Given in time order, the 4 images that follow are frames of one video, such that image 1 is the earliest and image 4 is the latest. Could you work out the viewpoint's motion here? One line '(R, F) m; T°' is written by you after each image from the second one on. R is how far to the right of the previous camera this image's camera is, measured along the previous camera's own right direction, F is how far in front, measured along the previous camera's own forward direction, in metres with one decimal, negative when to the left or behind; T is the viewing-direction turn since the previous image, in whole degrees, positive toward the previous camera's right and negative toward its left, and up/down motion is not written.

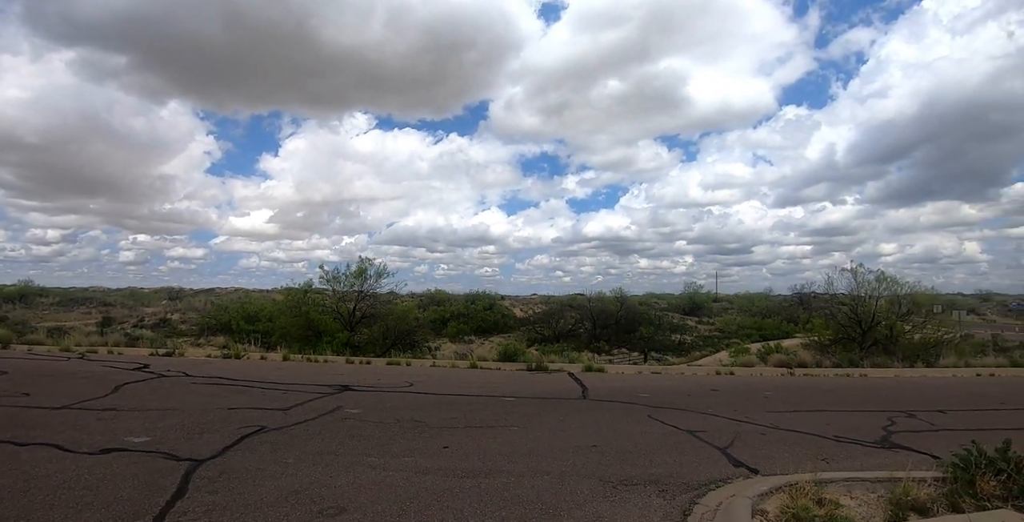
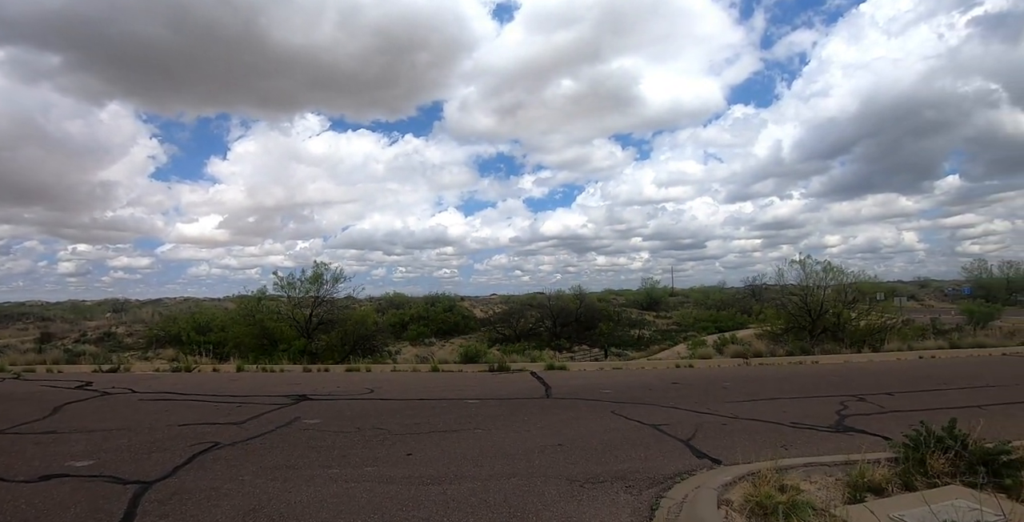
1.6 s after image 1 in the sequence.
(0.0, +0.1) m; +4°
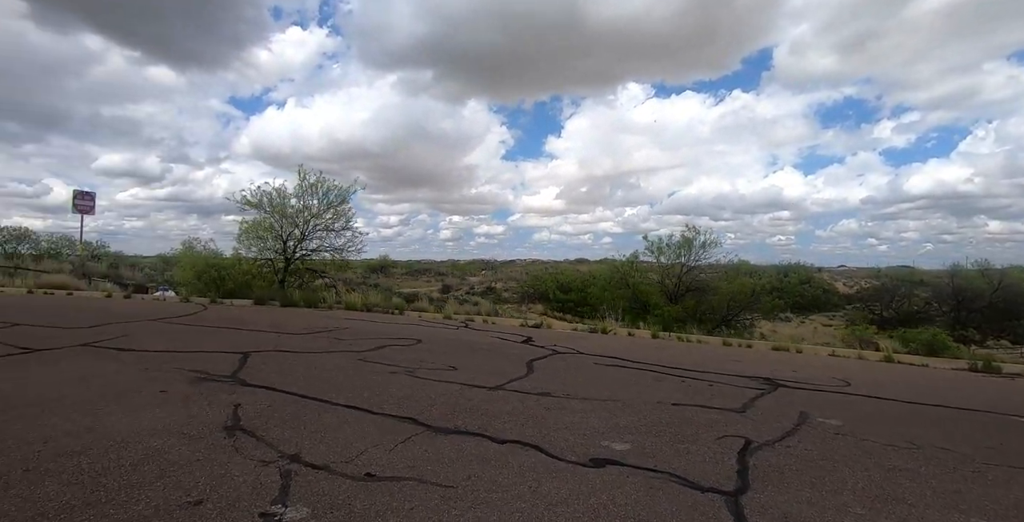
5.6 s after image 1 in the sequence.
(-3.2, +1.1) m; -31°
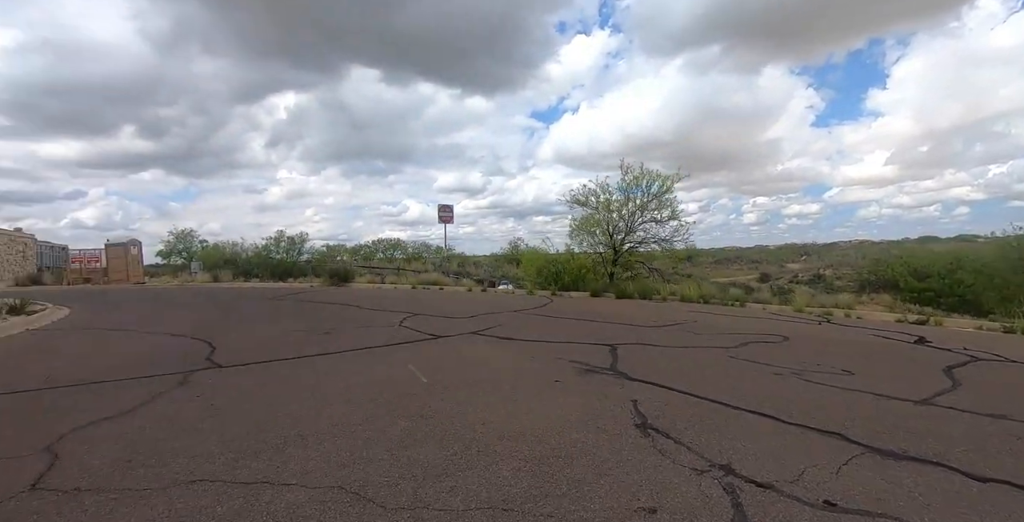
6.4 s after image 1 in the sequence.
(-2.1, +0.5) m; -26°
